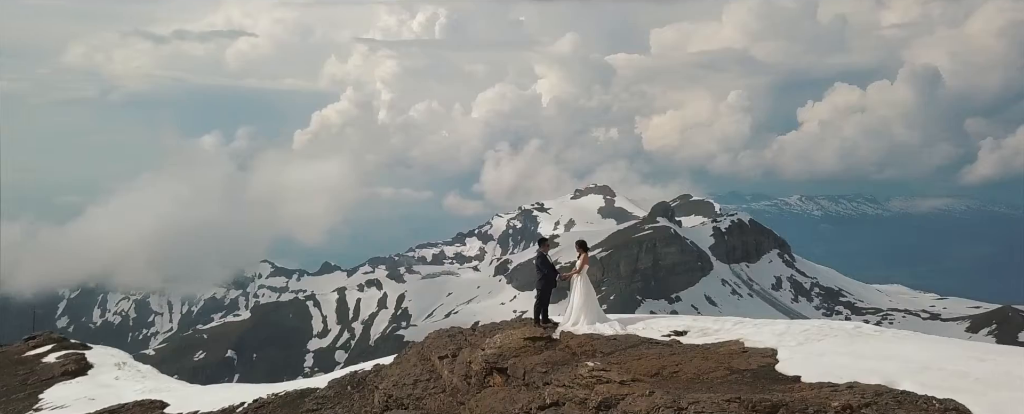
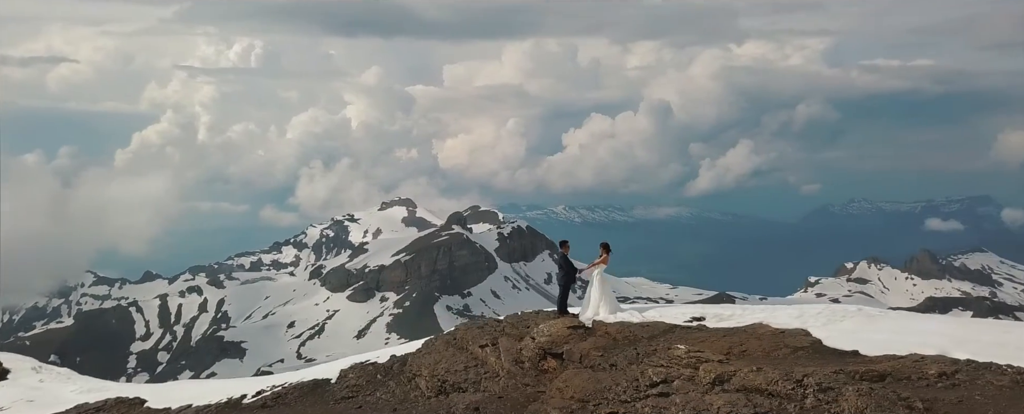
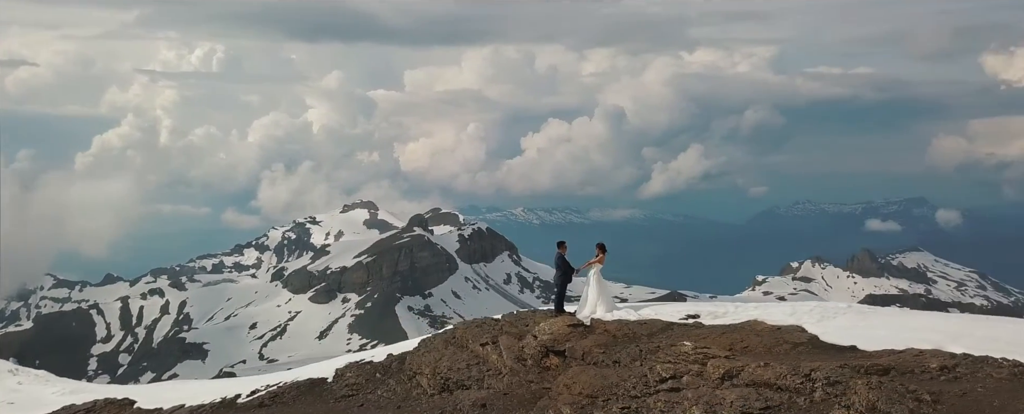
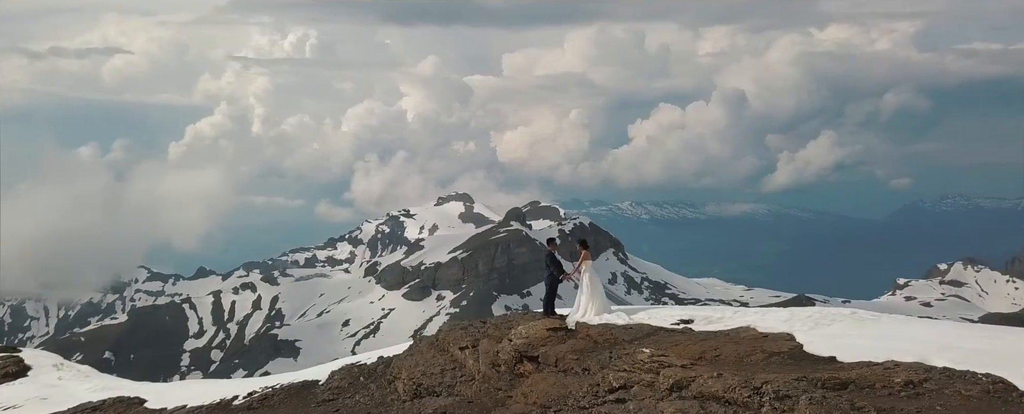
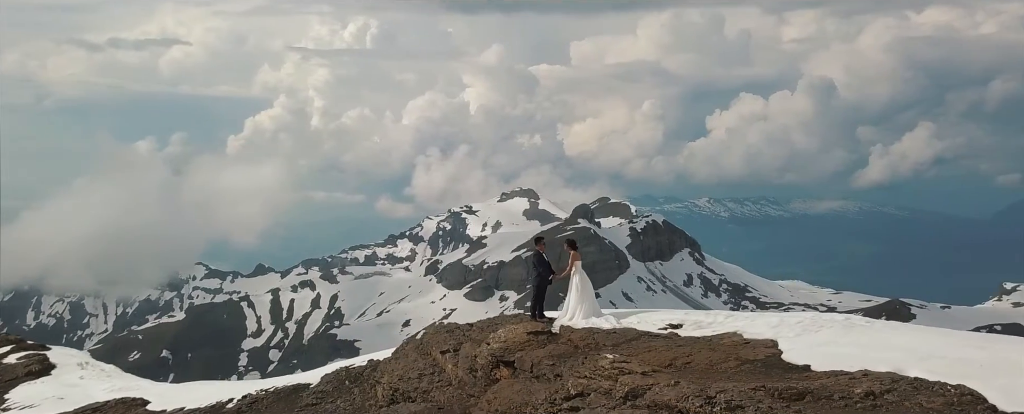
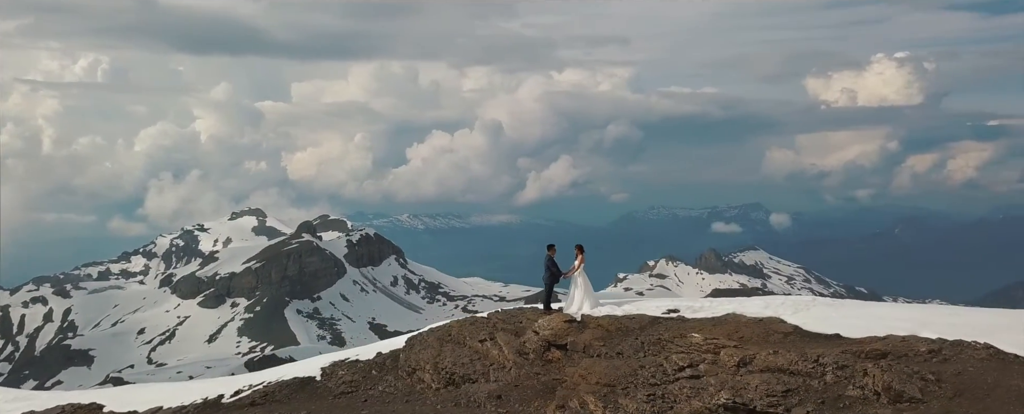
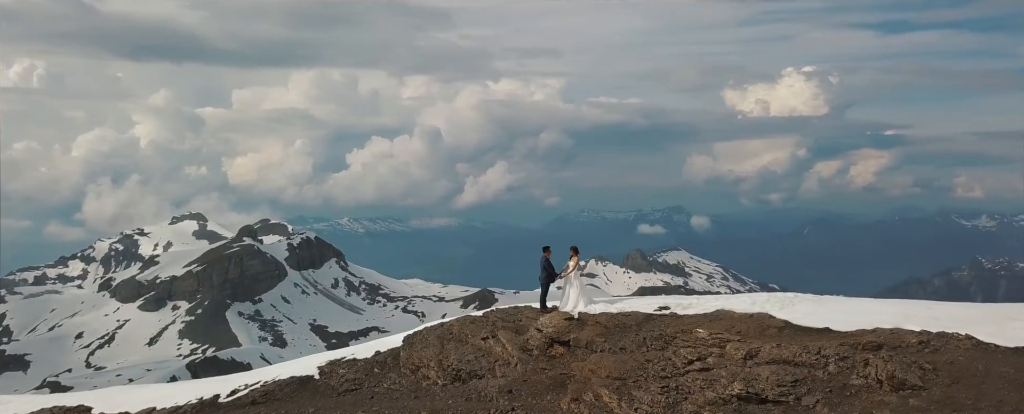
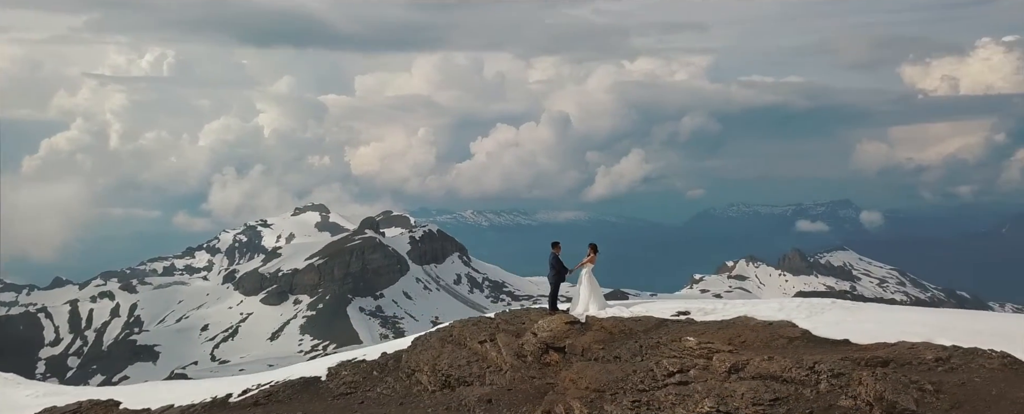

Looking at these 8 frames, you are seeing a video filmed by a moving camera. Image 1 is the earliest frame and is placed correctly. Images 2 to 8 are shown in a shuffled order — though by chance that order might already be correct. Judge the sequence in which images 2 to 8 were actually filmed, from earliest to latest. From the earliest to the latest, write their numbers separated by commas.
5, 4, 2, 3, 8, 6, 7
